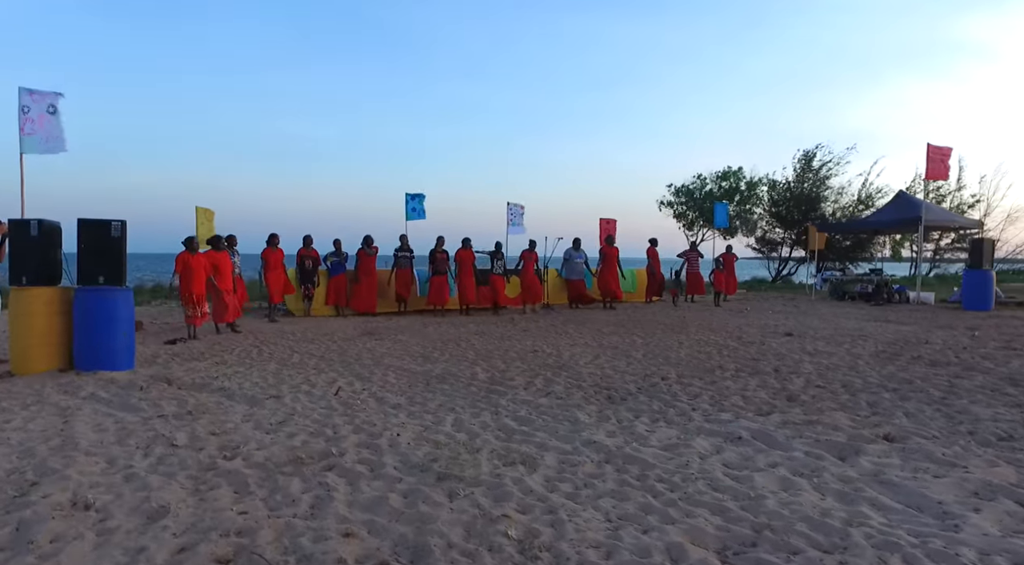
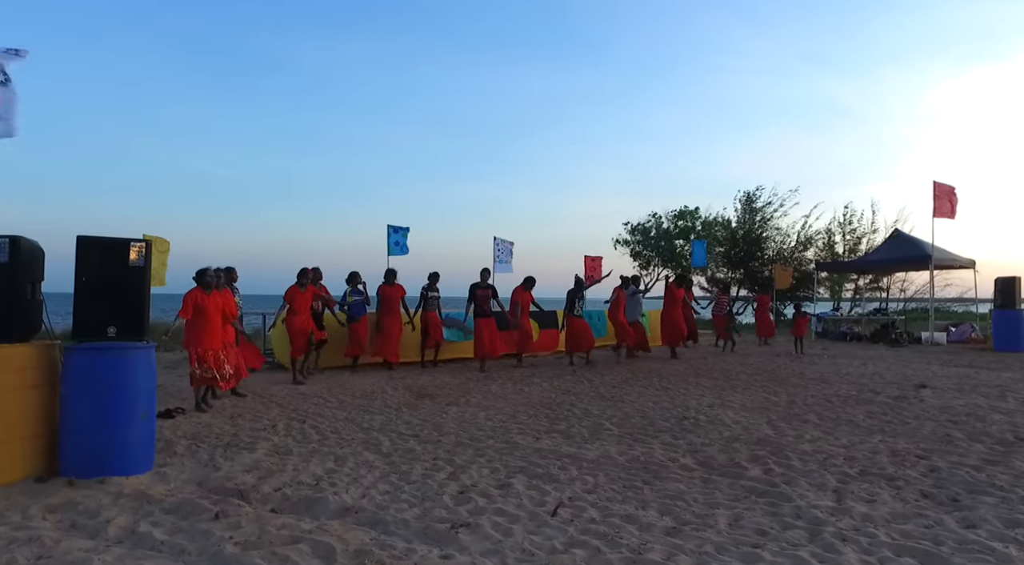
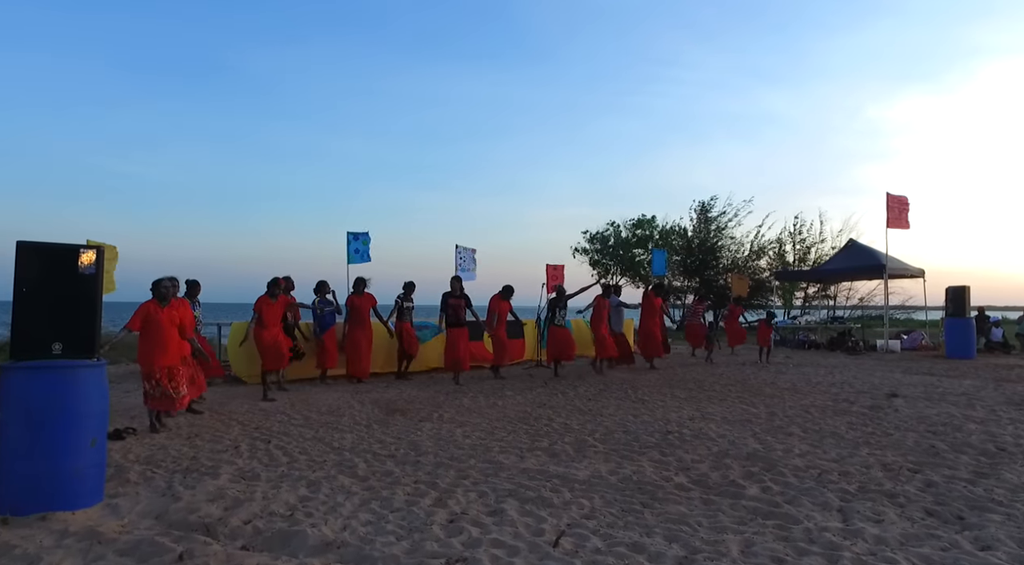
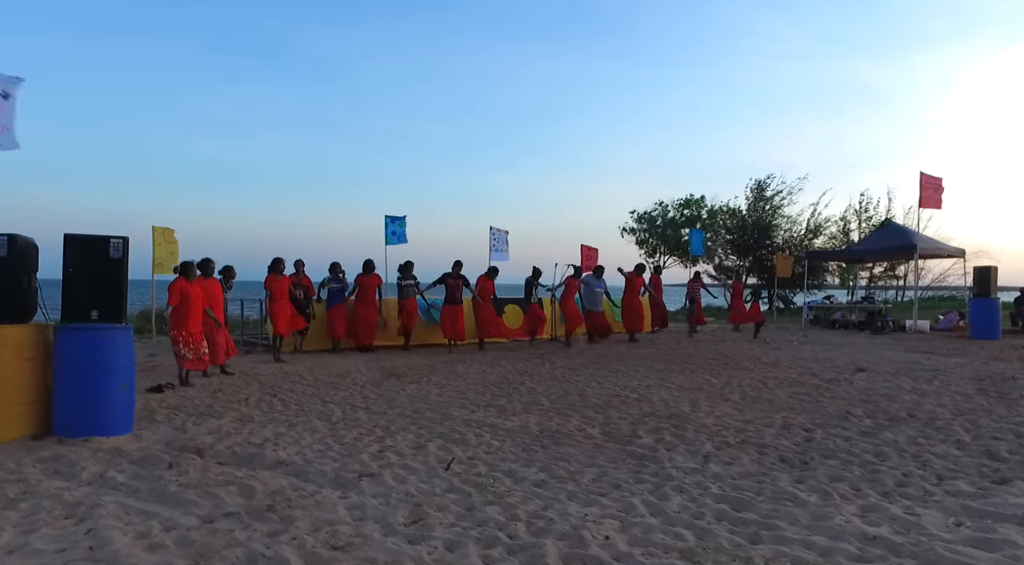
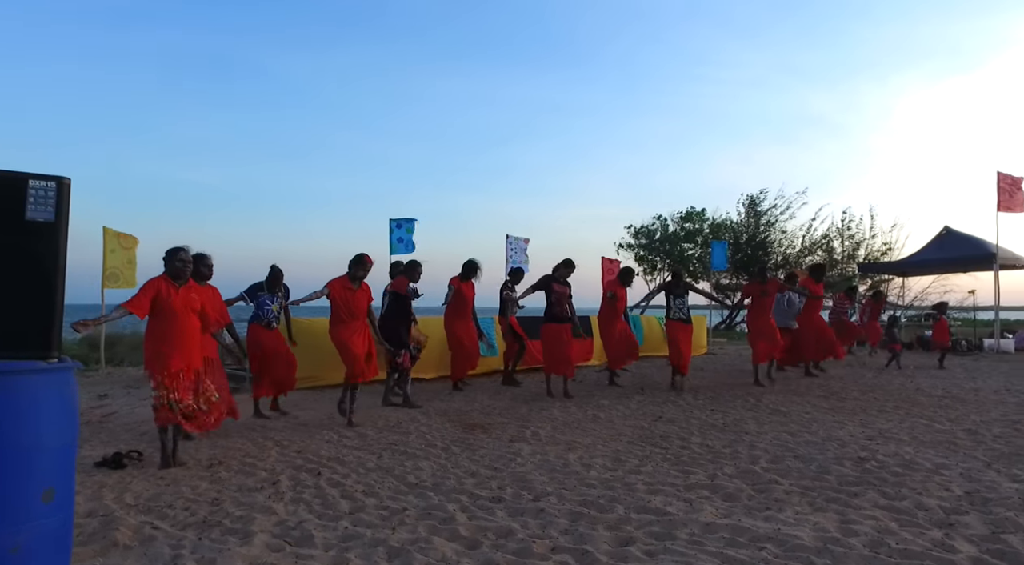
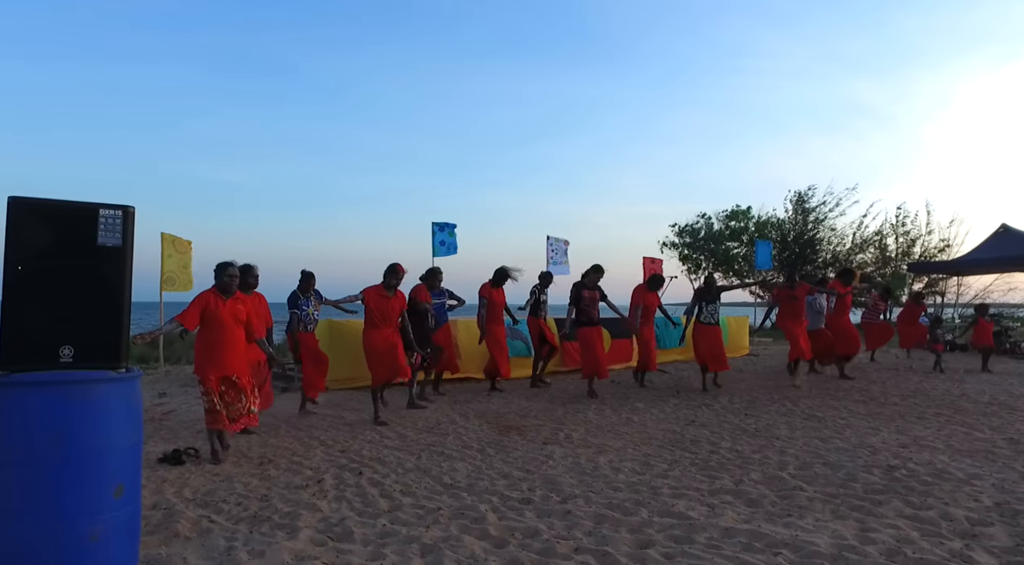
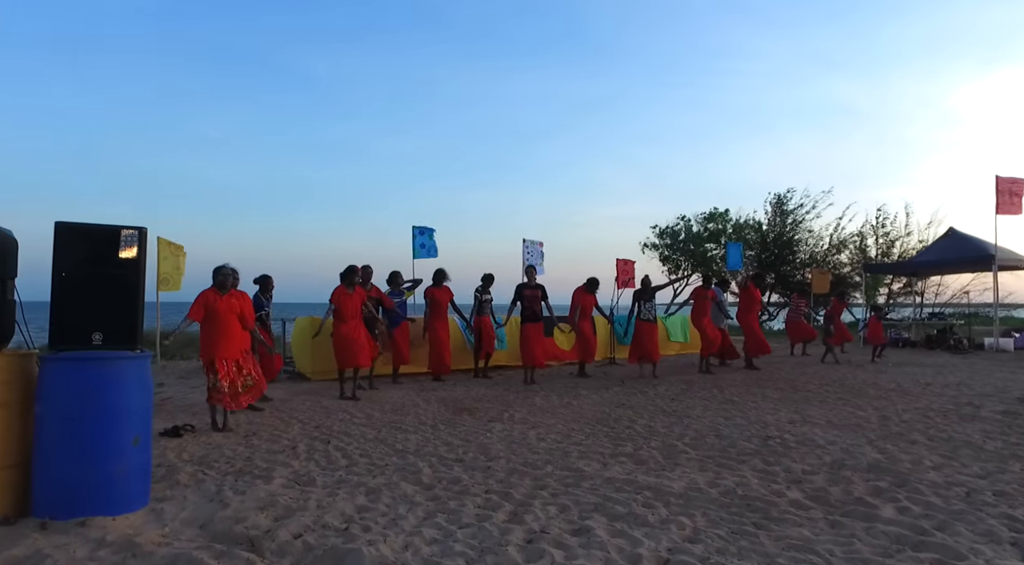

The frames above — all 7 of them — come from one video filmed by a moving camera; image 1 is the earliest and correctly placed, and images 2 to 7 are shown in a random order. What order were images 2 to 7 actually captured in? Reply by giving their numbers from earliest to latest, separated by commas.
4, 2, 3, 7, 6, 5
